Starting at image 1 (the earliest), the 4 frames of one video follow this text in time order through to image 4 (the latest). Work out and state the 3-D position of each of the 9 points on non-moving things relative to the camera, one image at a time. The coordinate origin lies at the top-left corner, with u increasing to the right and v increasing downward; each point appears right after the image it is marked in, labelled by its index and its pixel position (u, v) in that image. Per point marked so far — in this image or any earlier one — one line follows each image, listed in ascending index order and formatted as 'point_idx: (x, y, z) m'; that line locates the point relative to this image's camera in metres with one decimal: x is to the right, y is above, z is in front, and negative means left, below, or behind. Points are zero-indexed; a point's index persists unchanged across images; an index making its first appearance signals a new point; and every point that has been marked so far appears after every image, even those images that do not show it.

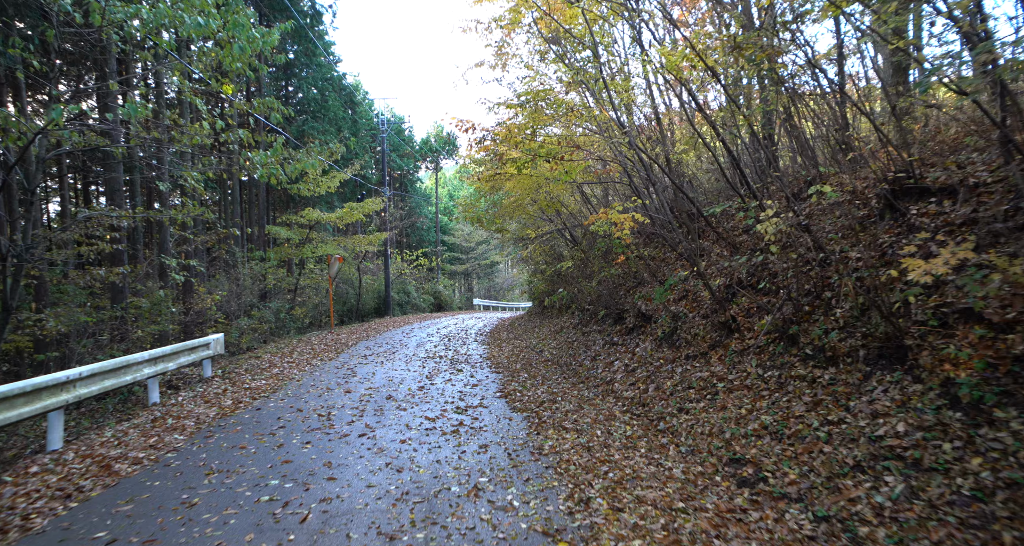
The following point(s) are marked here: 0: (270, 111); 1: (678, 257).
0: (-5.6, +3.8, +12.1) m
1: (+3.4, +0.3, +10.6) m
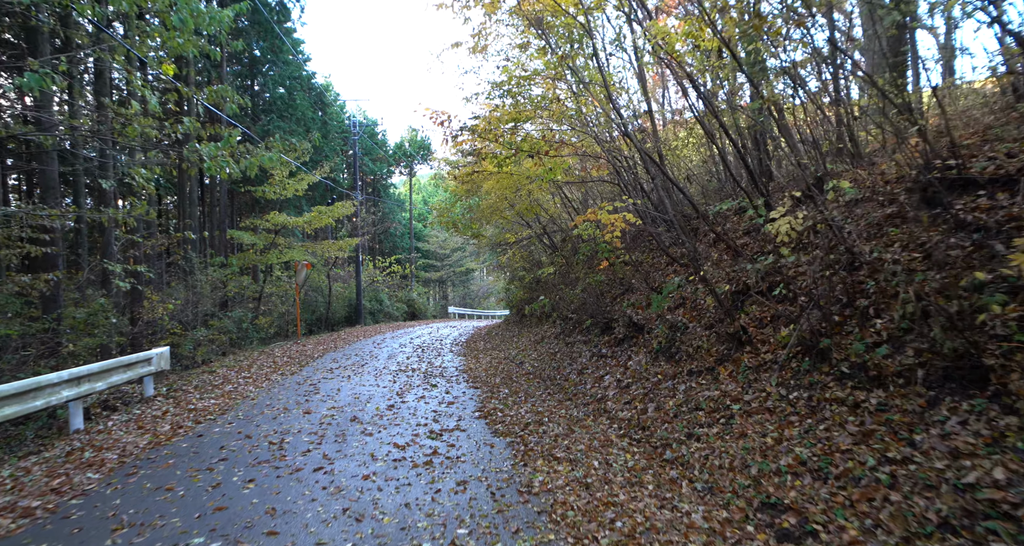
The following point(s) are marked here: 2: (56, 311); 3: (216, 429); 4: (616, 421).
0: (-6.0, +3.6, +11.1) m
1: (+3.0, +0.2, +10.0) m
2: (-9.1, -0.7, +10.5) m
3: (-3.9, -2.1, +6.9) m
4: (+1.2, -1.7, +6.2) m
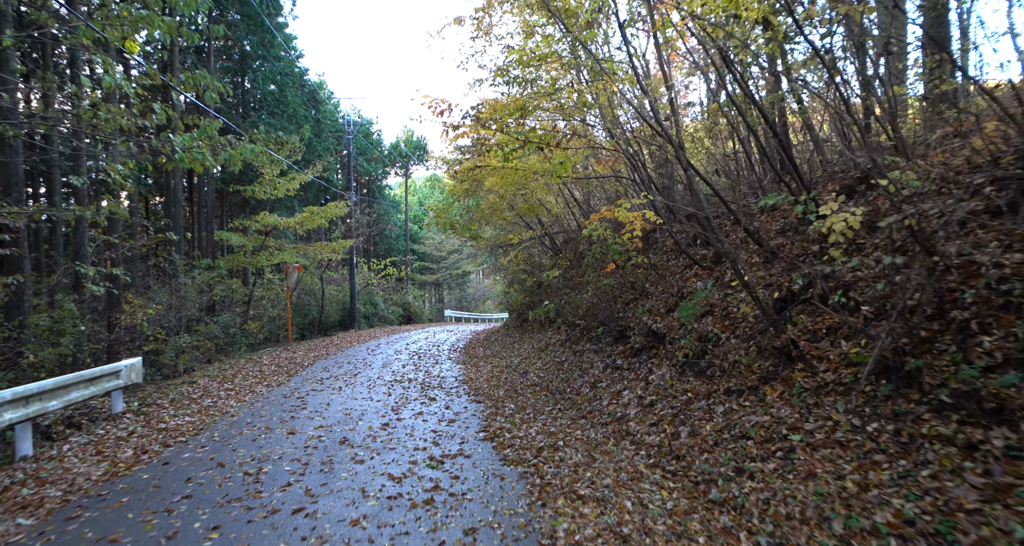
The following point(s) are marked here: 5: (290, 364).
0: (-5.9, +3.6, +10.3) m
1: (+3.1, +0.1, +9.2) m
2: (-9.0, -0.8, +9.6) m
3: (-3.8, -2.1, +6.1) m
4: (+1.4, -1.8, +5.4) m
5: (-6.3, -2.6, +14.9) m
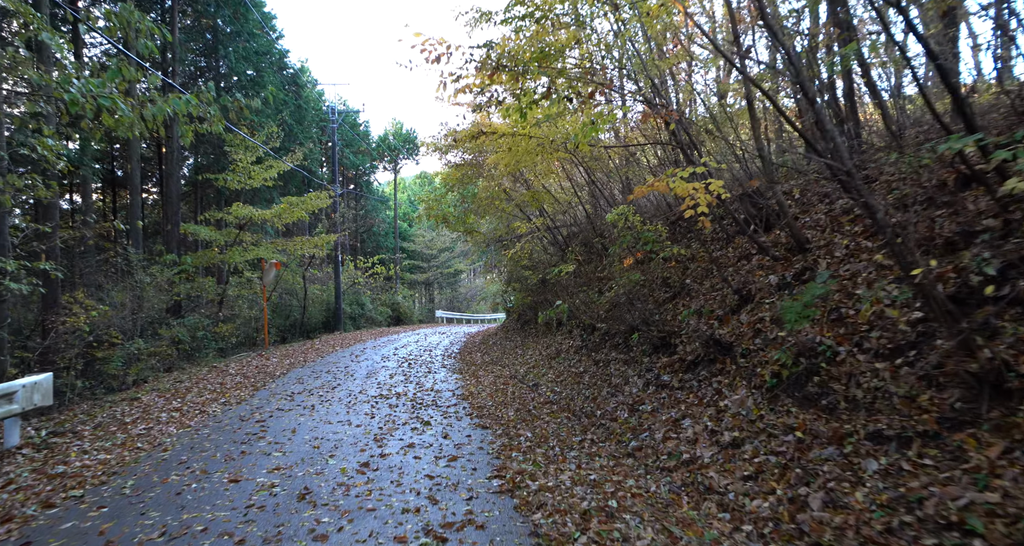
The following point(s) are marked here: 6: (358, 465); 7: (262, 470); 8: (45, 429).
0: (-5.8, +3.7, +8.3) m
1: (+3.3, +0.2, +7.4) m
2: (-8.8, -0.7, +7.6) m
3: (-3.5, -2.0, +4.2) m
4: (+1.6, -1.7, +3.6) m
5: (-6.2, -2.5, +13.0) m
6: (-1.7, -2.1, +5.8) m
7: (-2.7, -2.1, +5.6) m
8: (-6.3, -2.1, +7.2) m
